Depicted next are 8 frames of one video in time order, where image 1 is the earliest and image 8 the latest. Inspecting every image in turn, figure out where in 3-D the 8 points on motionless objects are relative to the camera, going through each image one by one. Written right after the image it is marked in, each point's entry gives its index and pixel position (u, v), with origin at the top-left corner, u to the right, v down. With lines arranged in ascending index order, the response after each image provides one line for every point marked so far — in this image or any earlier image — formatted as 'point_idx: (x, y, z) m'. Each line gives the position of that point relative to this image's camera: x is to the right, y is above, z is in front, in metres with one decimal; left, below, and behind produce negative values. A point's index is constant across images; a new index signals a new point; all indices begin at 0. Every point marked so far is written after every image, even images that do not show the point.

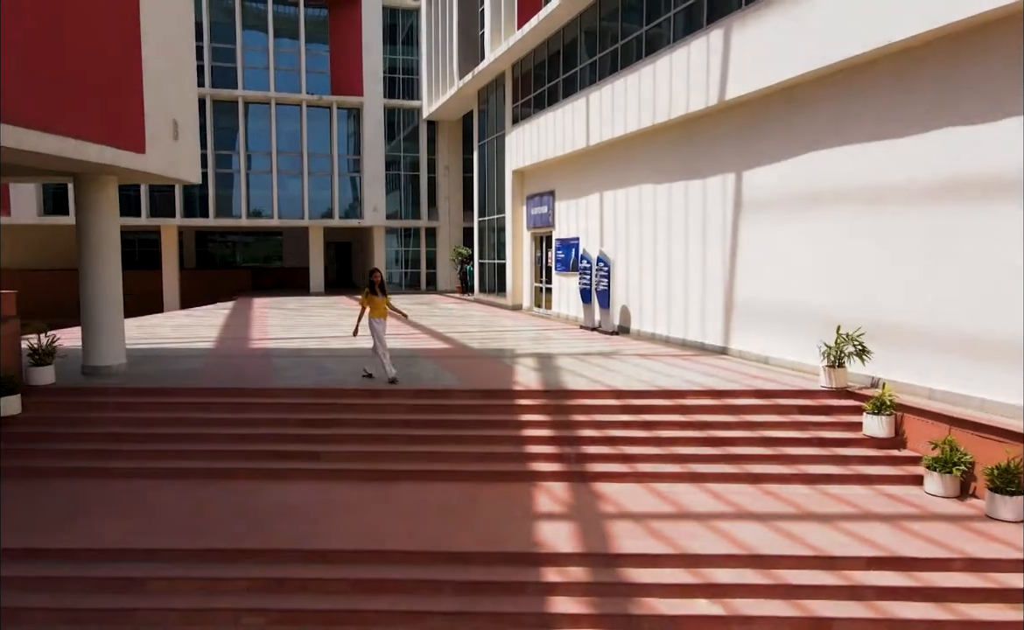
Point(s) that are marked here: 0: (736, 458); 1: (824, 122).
0: (+1.7, -1.1, +7.0) m
1: (+2.8, +1.8, +8.4) m
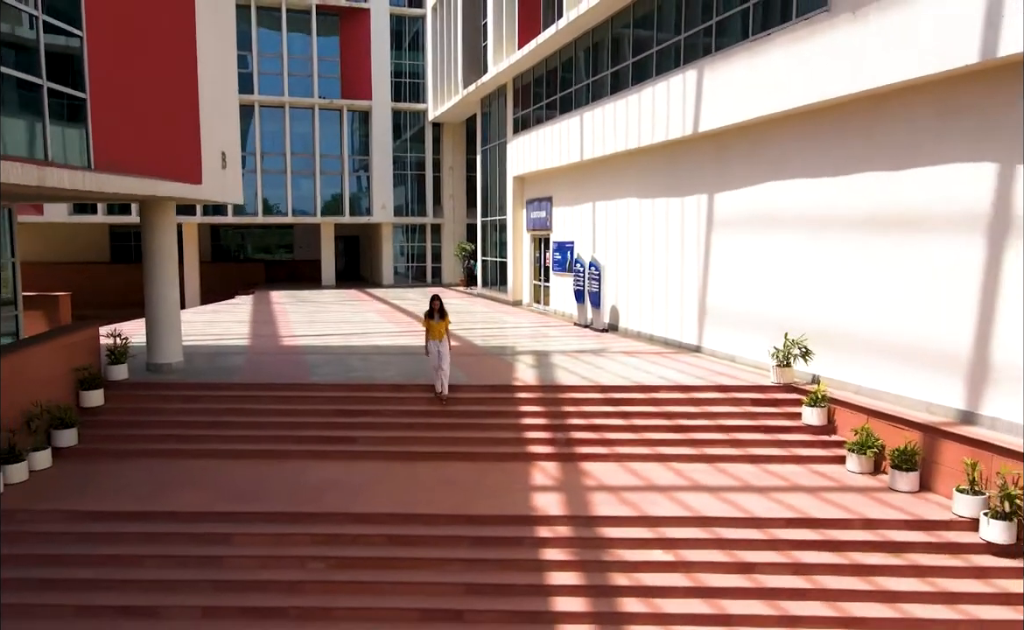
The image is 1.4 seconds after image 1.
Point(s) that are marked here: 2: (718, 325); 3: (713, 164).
0: (+1.7, -1.2, +8.5) m
1: (+2.8, +1.7, +9.8) m
2: (+2.6, -0.1, +11.3) m
3: (+2.4, +1.9, +11.2) m
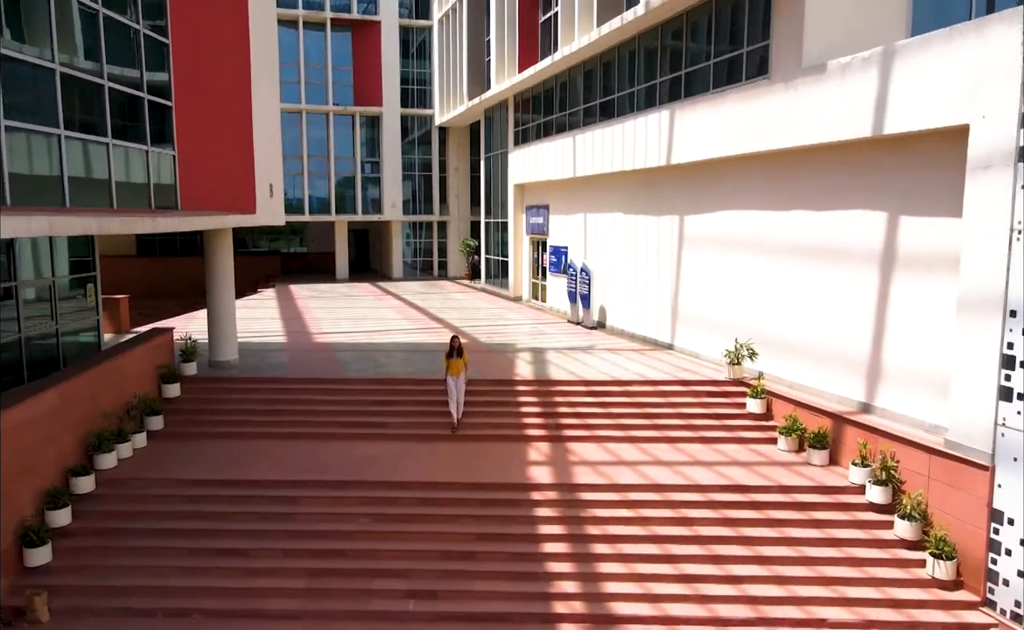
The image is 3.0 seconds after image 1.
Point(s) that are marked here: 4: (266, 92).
0: (+1.7, -1.3, +10.6) m
1: (+2.8, +1.6, +11.8) m
2: (+2.6, -0.2, +13.4) m
3: (+2.5, +1.8, +13.2) m
4: (-3.5, +3.2, +13.1) m
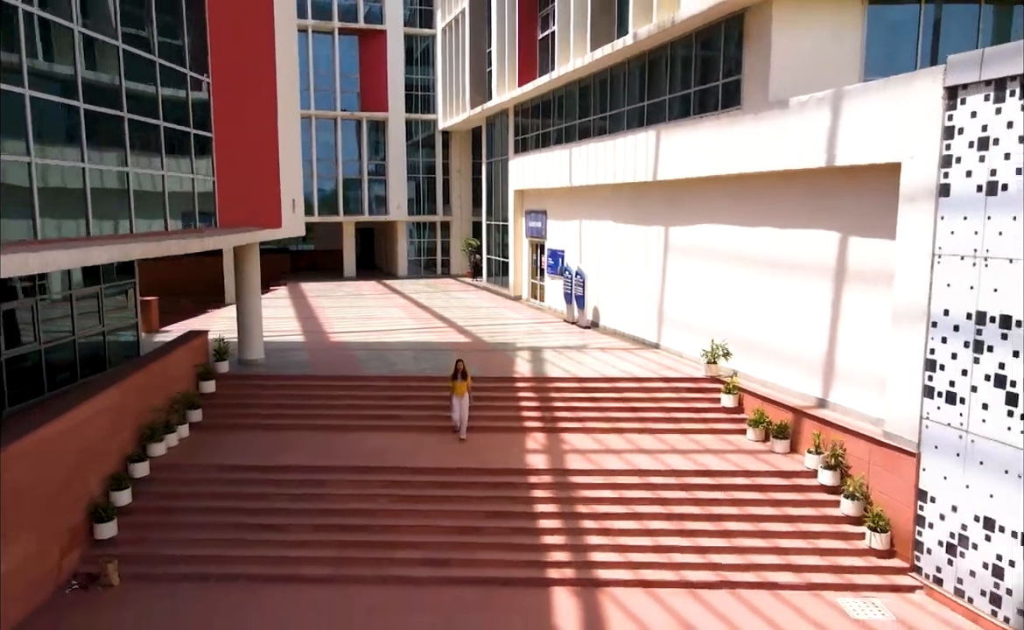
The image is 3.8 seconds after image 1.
0: (+1.7, -1.3, +11.9) m
1: (+2.8, +1.6, +13.1) m
2: (+2.6, -0.2, +14.7) m
3: (+2.5, +1.8, +14.5) m
4: (-3.5, +3.1, +14.4) m
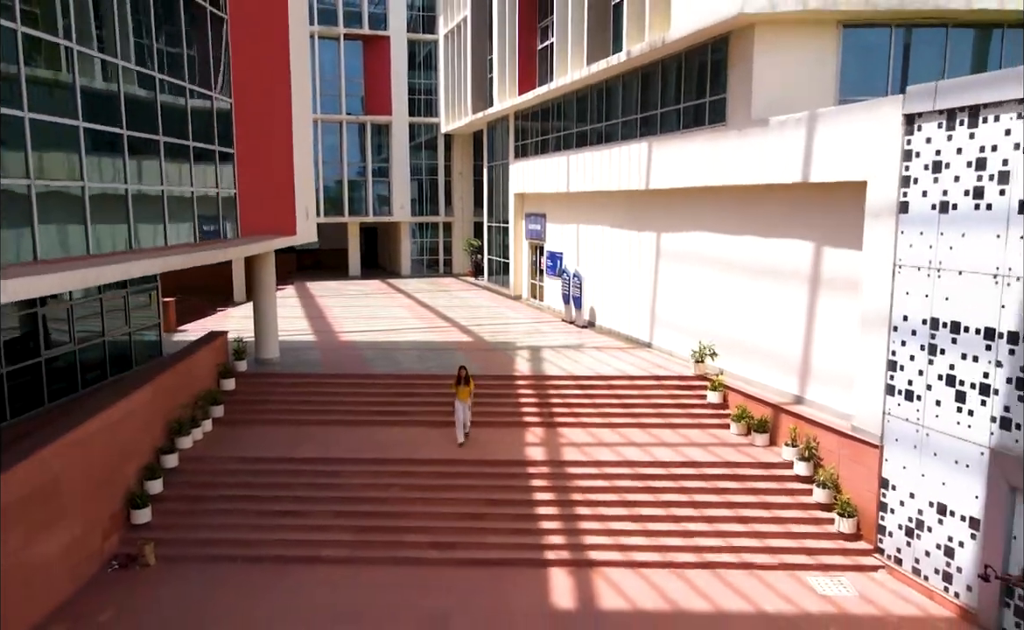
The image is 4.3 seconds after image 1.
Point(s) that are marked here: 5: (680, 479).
0: (+1.7, -1.4, +12.7) m
1: (+2.8, +1.5, +14.0) m
2: (+2.6, -0.2, +15.5) m
3: (+2.5, +1.8, +15.4) m
4: (-3.5, +3.1, +15.3) m
5: (+2.0, -1.9, +10.8) m
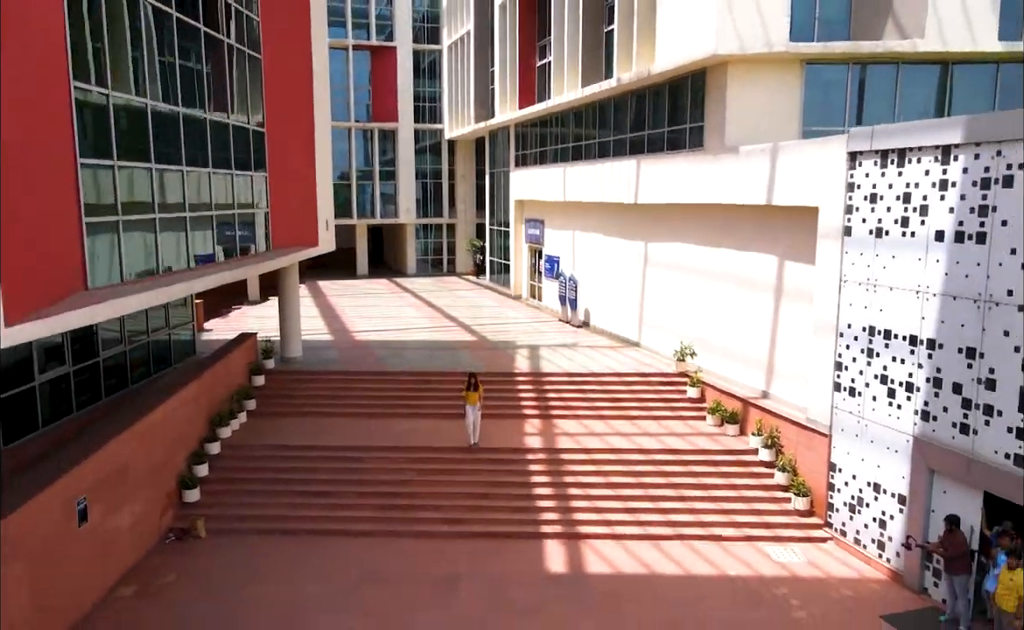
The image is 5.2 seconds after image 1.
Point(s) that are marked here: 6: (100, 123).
0: (+1.7, -1.4, +14.3) m
1: (+2.8, +1.5, +15.5) m
2: (+2.6, -0.3, +17.1) m
3: (+2.5, +1.7, +16.9) m
4: (-3.5, +3.1, +16.8) m
5: (+2.0, -2.0, +12.3) m
6: (-3.9, +1.8, +8.6) m
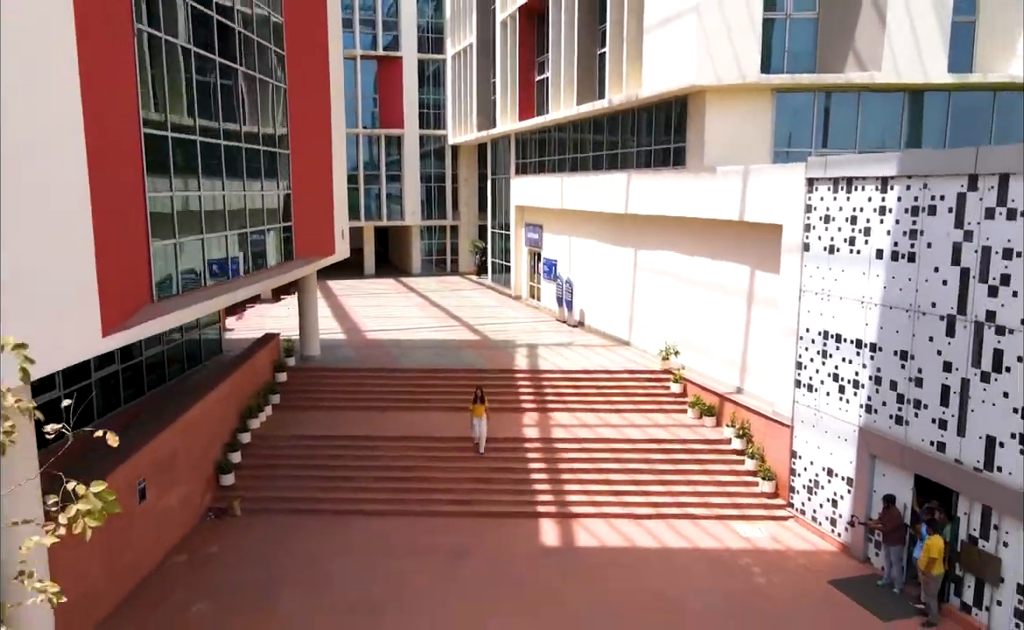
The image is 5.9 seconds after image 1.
0: (+1.7, -1.5, +15.8) m
1: (+2.8, +1.5, +16.9) m
2: (+2.6, -0.3, +18.5) m
3: (+2.5, +1.7, +18.3) m
4: (-3.5, +3.1, +18.2) m
5: (+2.0, -2.1, +13.8) m
6: (-3.9, +1.8, +10.1) m
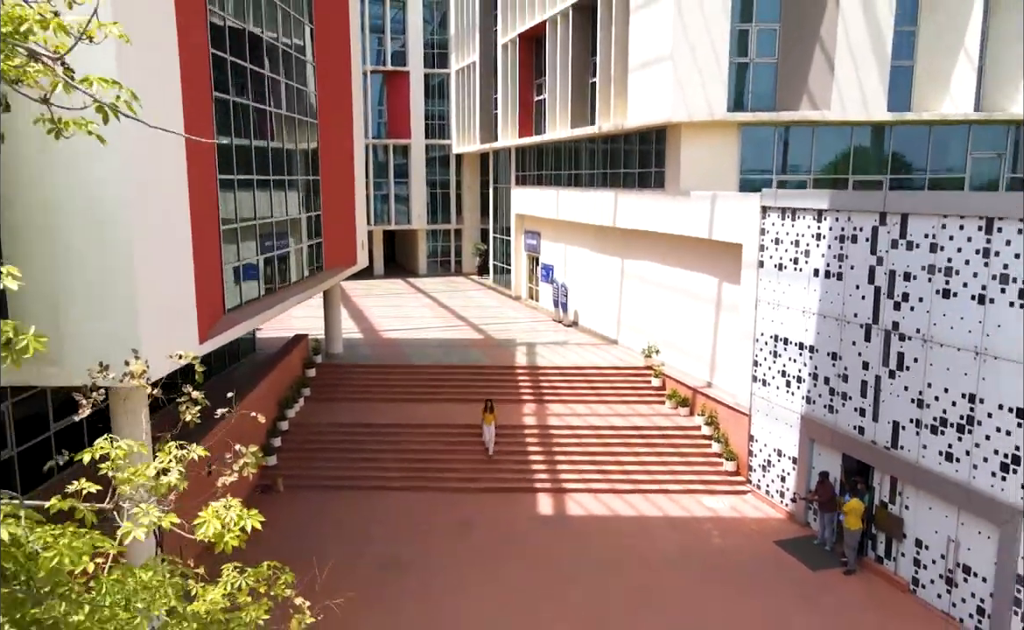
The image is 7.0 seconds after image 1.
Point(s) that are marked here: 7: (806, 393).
0: (+1.8, -1.6, +18.0) m
1: (+2.9, +1.4, +19.2) m
2: (+2.6, -0.3, +20.8) m
3: (+2.5, +1.6, +20.6) m
4: (-3.5, +3.0, +20.4) m
5: (+2.0, -2.2, +16.1) m
6: (-3.9, +1.6, +12.3) m
7: (+4.2, -1.1, +13.1) m
